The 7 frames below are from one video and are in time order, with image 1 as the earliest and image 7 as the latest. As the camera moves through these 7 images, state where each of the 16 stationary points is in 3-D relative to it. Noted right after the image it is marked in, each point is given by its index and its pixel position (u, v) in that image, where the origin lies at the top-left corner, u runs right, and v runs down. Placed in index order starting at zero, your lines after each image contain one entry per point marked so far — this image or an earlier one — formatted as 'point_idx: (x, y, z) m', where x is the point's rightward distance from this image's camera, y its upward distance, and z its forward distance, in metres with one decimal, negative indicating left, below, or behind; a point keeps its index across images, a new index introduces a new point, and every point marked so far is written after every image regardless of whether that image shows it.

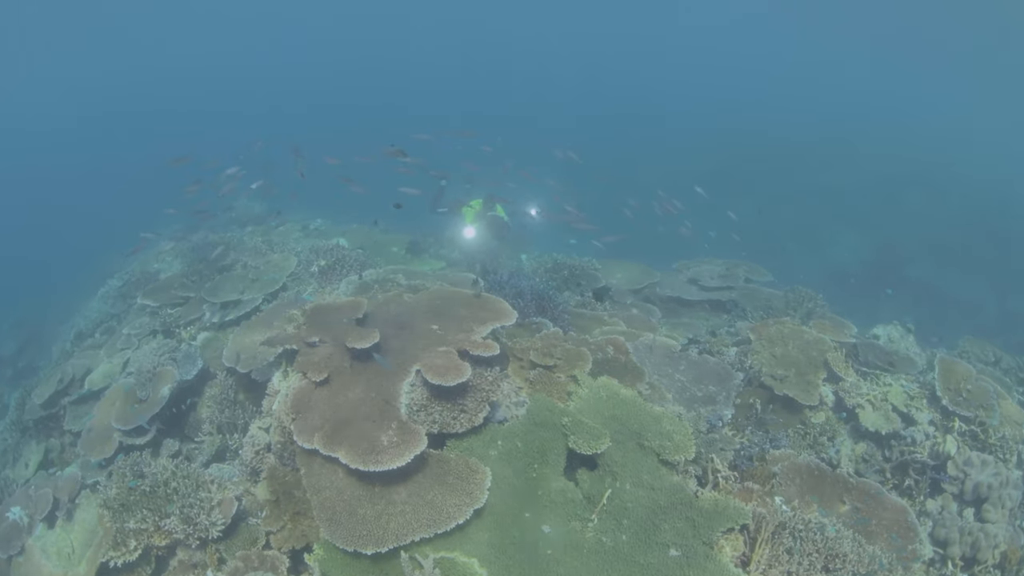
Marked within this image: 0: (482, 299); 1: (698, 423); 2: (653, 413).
0: (-0.4, -0.1, +5.9) m
1: (+2.2, -1.6, +6.0) m
2: (+1.4, -1.2, +5.3) m
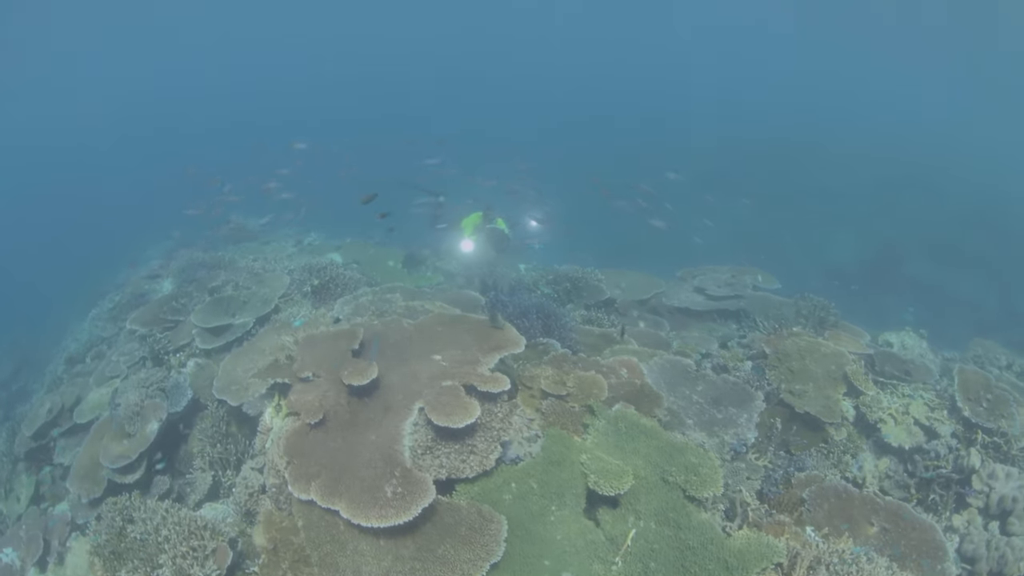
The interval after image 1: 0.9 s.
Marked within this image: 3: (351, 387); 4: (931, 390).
0: (-0.3, -0.4, +5.5) m
1: (+2.3, -1.8, +5.7) m
2: (+1.5, -1.5, +4.9) m
3: (-1.5, -0.9, +4.6) m
4: (+7.7, -1.8, +9.3) m
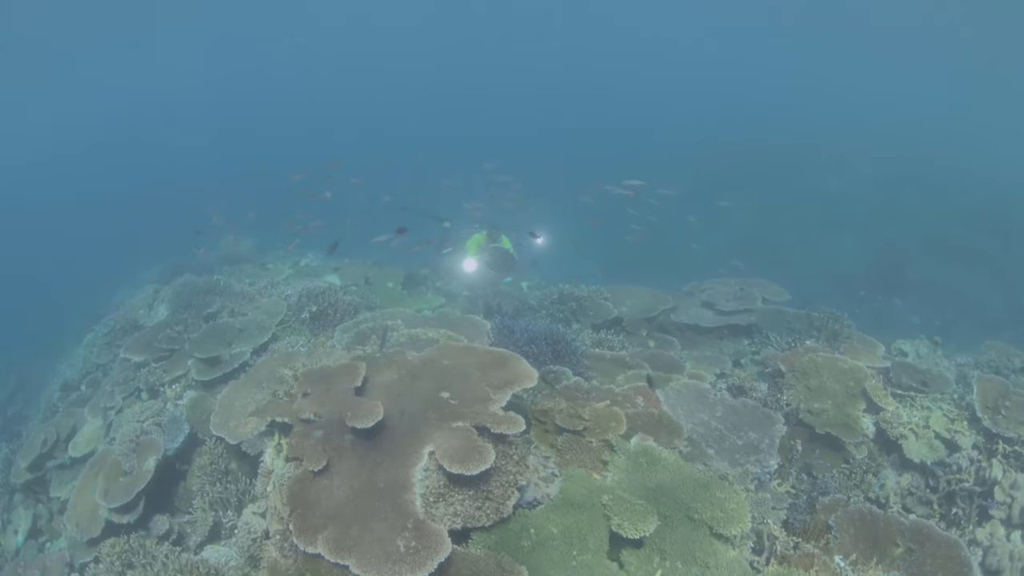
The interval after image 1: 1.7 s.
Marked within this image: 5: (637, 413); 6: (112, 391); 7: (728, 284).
0: (-0.2, -0.7, +5.2) m
1: (+2.5, -2.1, +5.4) m
2: (+1.6, -1.7, +4.6) m
3: (-1.3, -1.2, +4.4) m
4: (+7.8, -2.0, +9.0) m
5: (+1.3, -1.3, +5.4) m
6: (-8.2, -2.2, +10.5) m
7: (+5.1, +0.1, +12.0) m
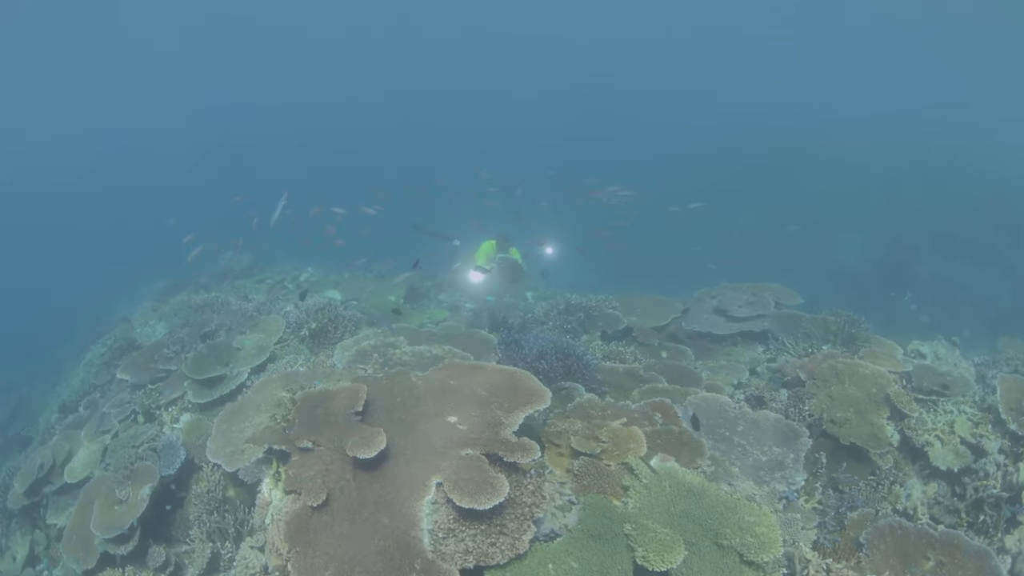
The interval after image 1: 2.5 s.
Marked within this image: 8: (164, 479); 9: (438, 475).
0: (-0.1, -0.8, +4.9) m
1: (+2.6, -2.1, +5.1) m
2: (+1.8, -1.8, +4.3) m
3: (-1.2, -1.4, +4.1) m
4: (+7.9, -2.0, +8.7) m
5: (+1.5, -1.4, +5.1) m
6: (-8.1, -2.6, +10.2) m
7: (+5.2, 0.0, +11.7) m
8: (-4.9, -2.7, +7.2) m
9: (-0.6, -1.4, +3.8) m
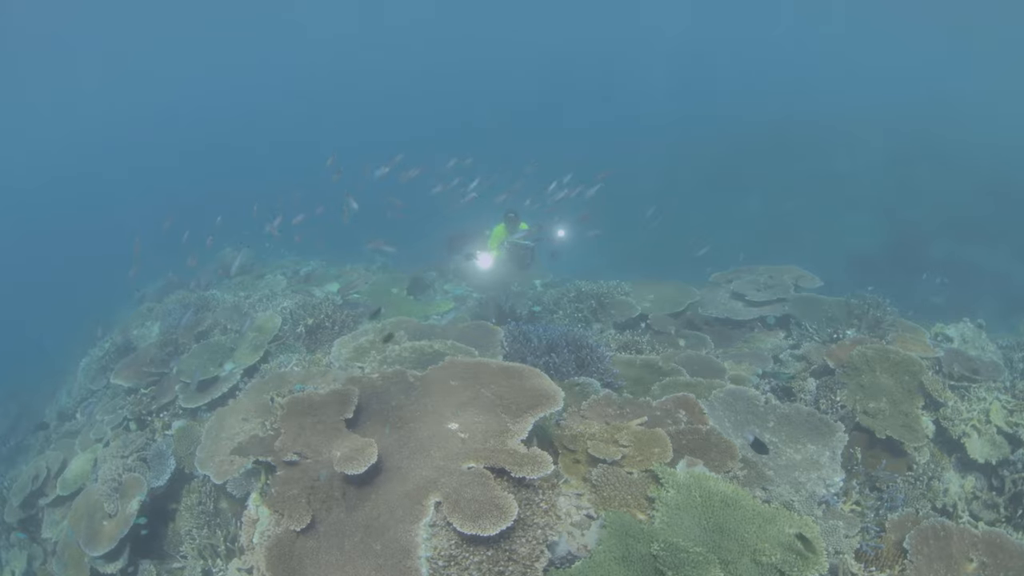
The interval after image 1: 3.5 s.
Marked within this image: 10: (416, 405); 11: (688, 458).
0: (0.0, -0.7, +4.4) m
1: (+2.7, -2.0, +4.6) m
2: (+1.8, -1.7, +3.8) m
3: (-1.2, -1.3, +3.6) m
4: (+8.1, -1.7, +8.1) m
5: (+1.5, -1.3, +4.6) m
6: (-7.9, -2.6, +9.8) m
7: (+5.3, +0.3, +11.2) m
8: (-4.8, -2.7, +6.7) m
9: (-0.5, -1.3, +3.4) m
10: (-0.8, -1.0, +4.1) m
11: (+1.5, -1.5, +4.4) m
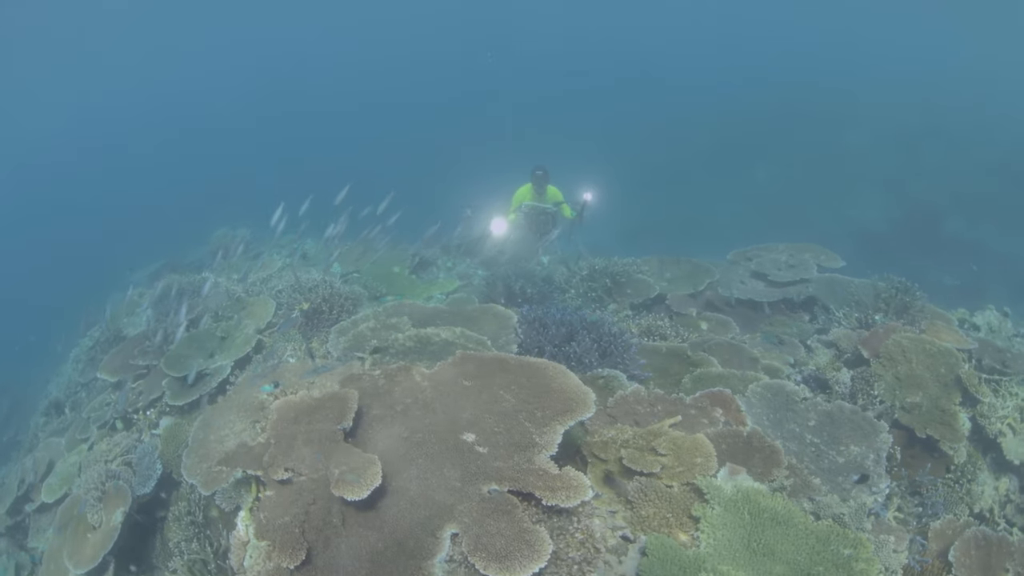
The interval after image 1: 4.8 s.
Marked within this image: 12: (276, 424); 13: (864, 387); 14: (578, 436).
0: (+0.2, -0.6, +3.9) m
1: (+2.9, -1.9, +4.1) m
2: (+2.0, -1.6, +3.3) m
3: (-1.0, -1.3, +3.1) m
4: (+8.2, -1.3, +7.7) m
5: (+1.7, -1.2, +4.2) m
6: (-7.8, -2.3, +9.3) m
7: (+5.5, +0.8, +10.6) m
8: (-4.6, -2.6, +6.3) m
9: (-0.3, -1.3, +2.9) m
10: (-0.6, -0.9, +3.6) m
11: (+1.7, -1.4, +4.0) m
12: (-1.7, -1.1, +3.7) m
13: (+4.5, -1.2, +6.5) m
14: (+0.5, -1.2, +4.0) m
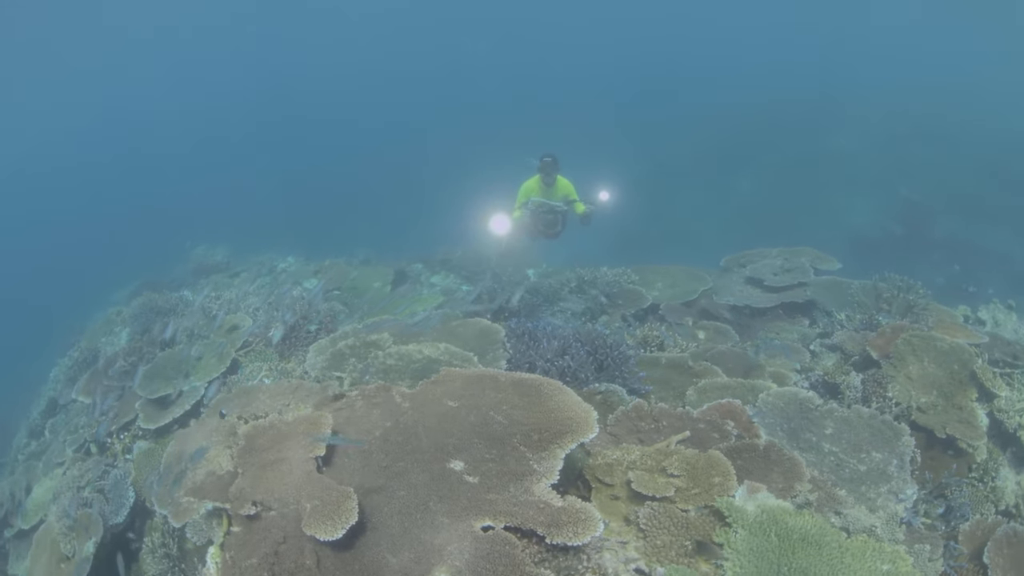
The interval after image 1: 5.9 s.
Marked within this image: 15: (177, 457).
0: (+0.1, -0.7, +3.6) m
1: (+2.9, -1.8, +3.8) m
2: (+2.0, -1.6, +3.0) m
3: (-1.0, -1.3, +2.7) m
4: (+8.1, -1.2, +7.4) m
5: (+1.7, -1.2, +3.8) m
6: (-7.9, -2.7, +8.8) m
7: (+5.3, +0.7, +10.4) m
8: (-4.6, -2.8, +5.8) m
9: (-0.3, -1.3, +2.5) m
10: (-0.6, -0.9, +3.3) m
11: (+1.7, -1.4, +3.6) m
12: (-1.7, -1.1, +3.3) m
13: (+4.4, -1.2, +6.2) m
14: (+0.5, -1.2, +3.6) m
15: (-3.3, -1.7, +4.9) m
